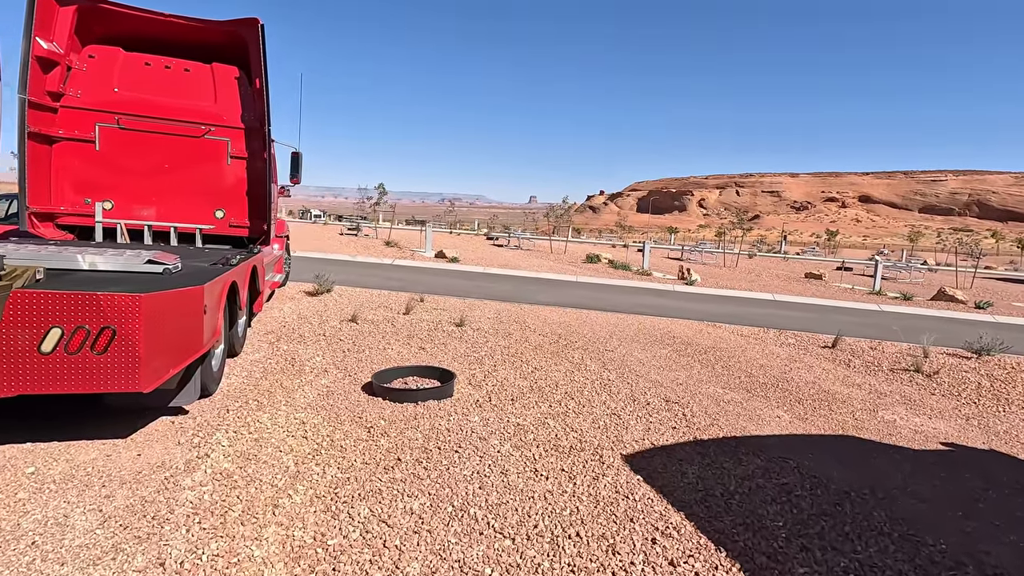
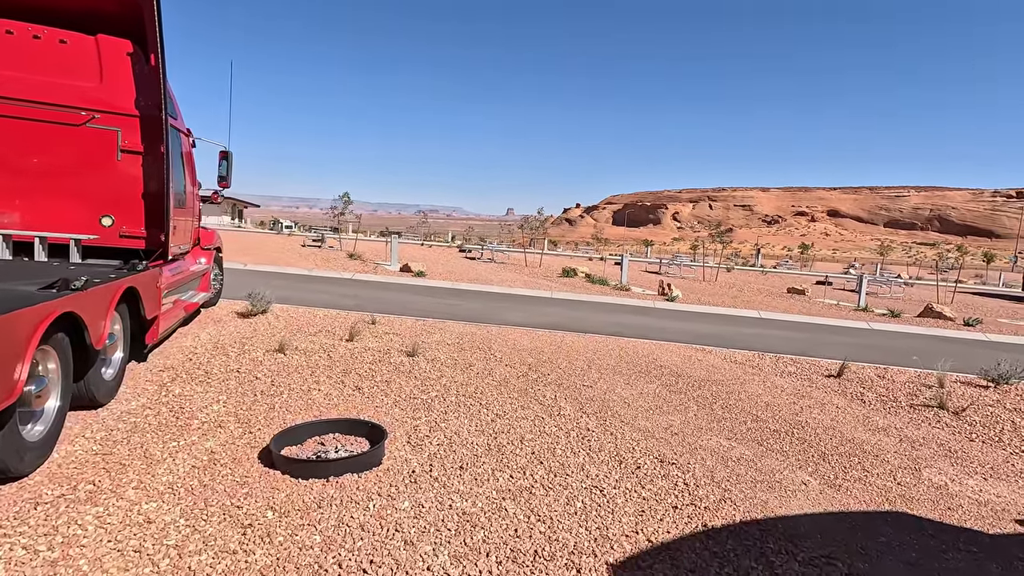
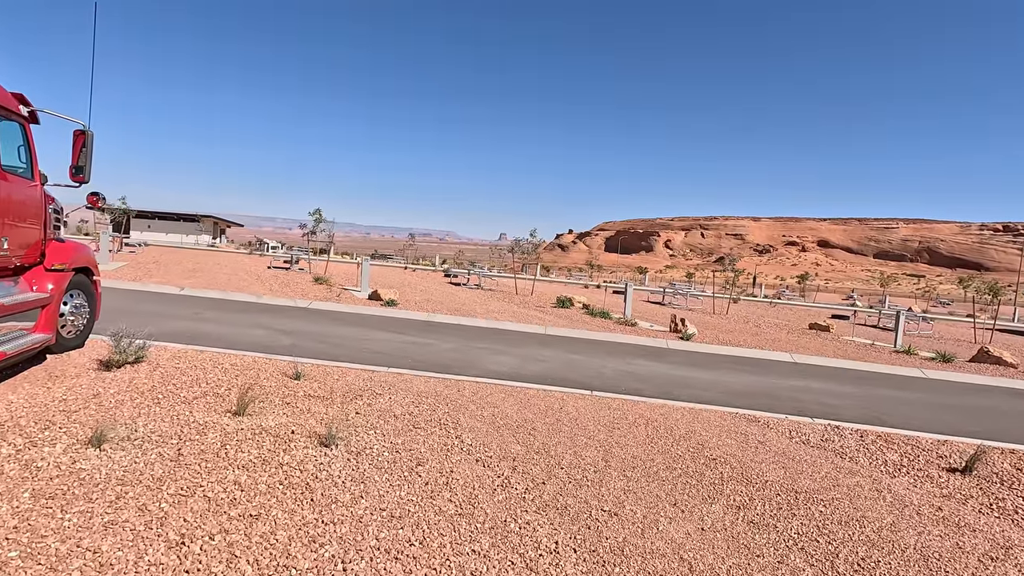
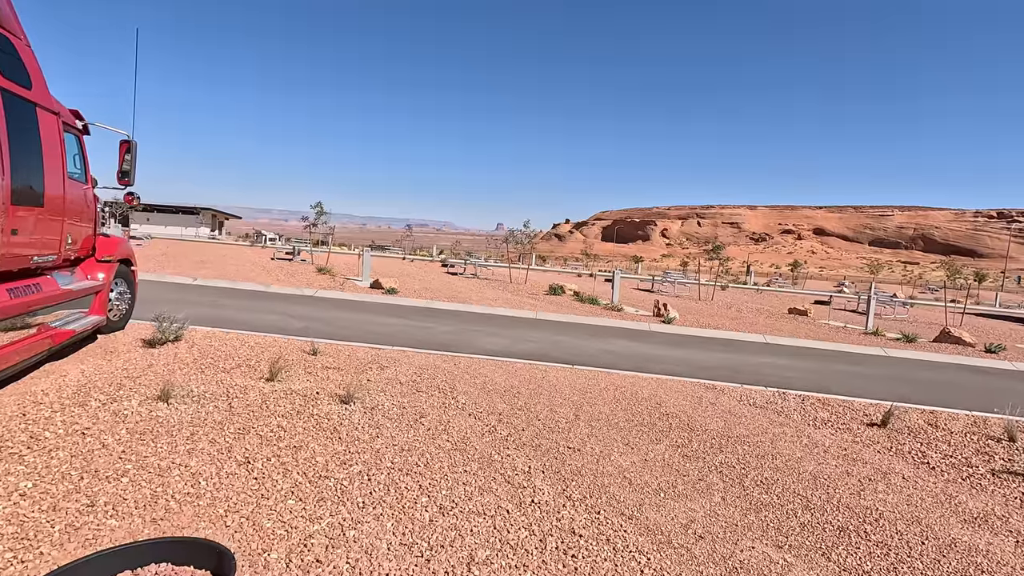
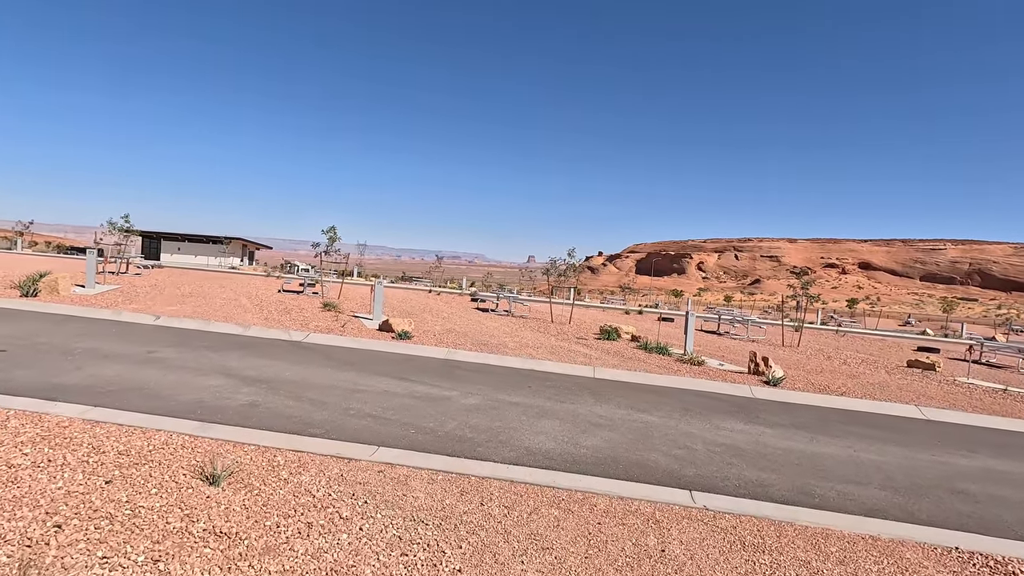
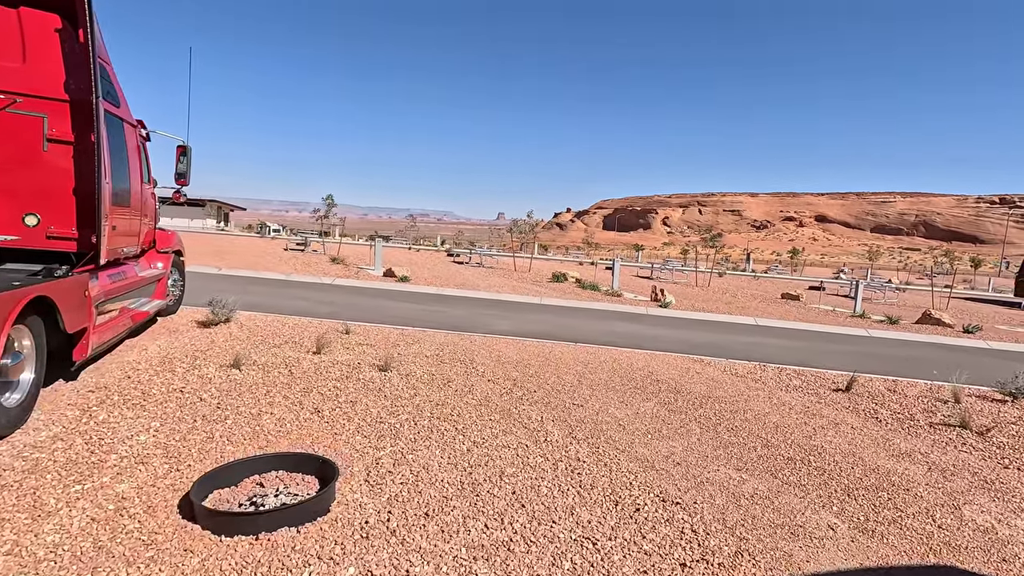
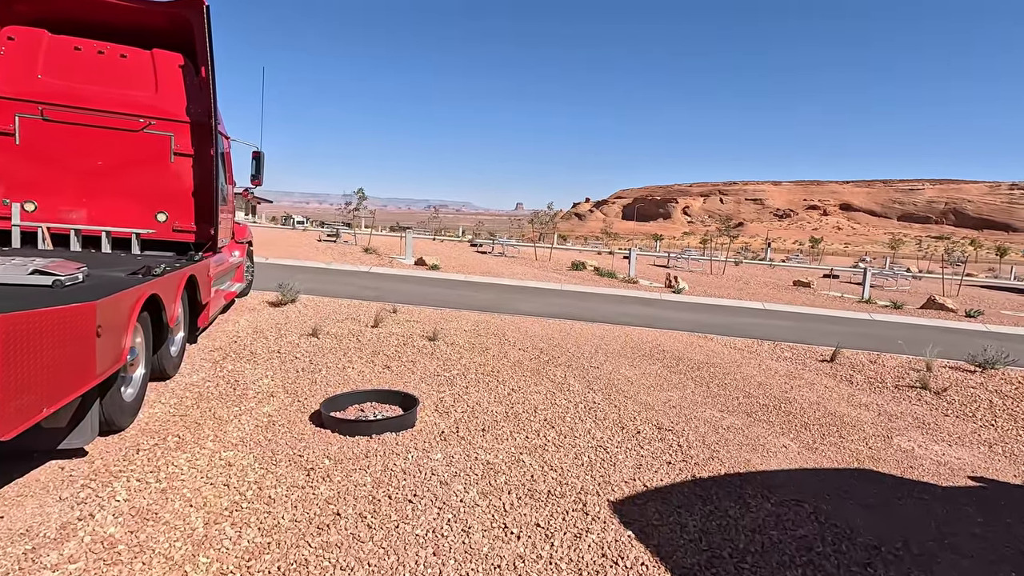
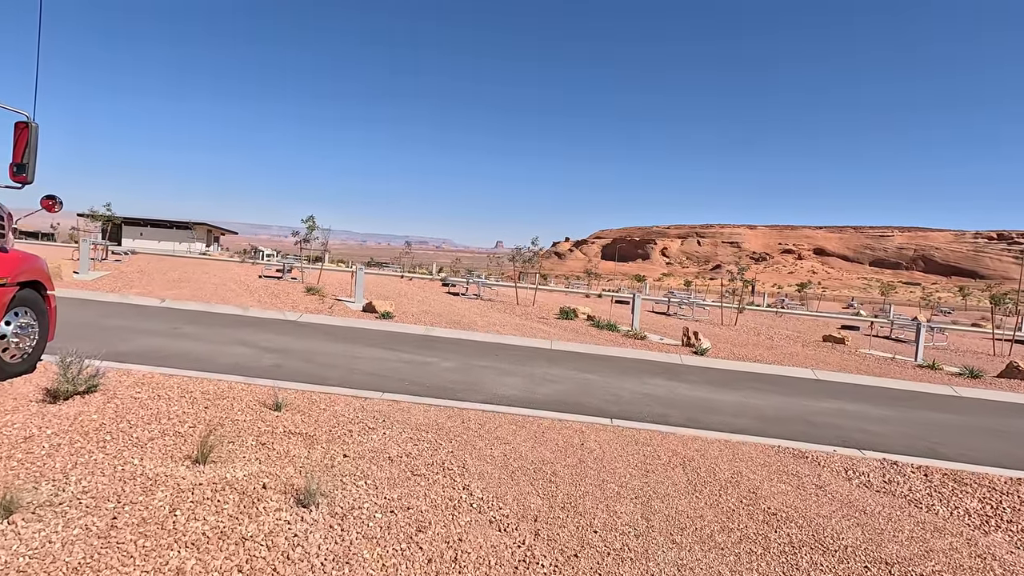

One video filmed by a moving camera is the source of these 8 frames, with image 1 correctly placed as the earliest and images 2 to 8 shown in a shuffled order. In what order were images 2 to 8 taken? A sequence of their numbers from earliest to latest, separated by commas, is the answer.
7, 2, 6, 4, 3, 8, 5
